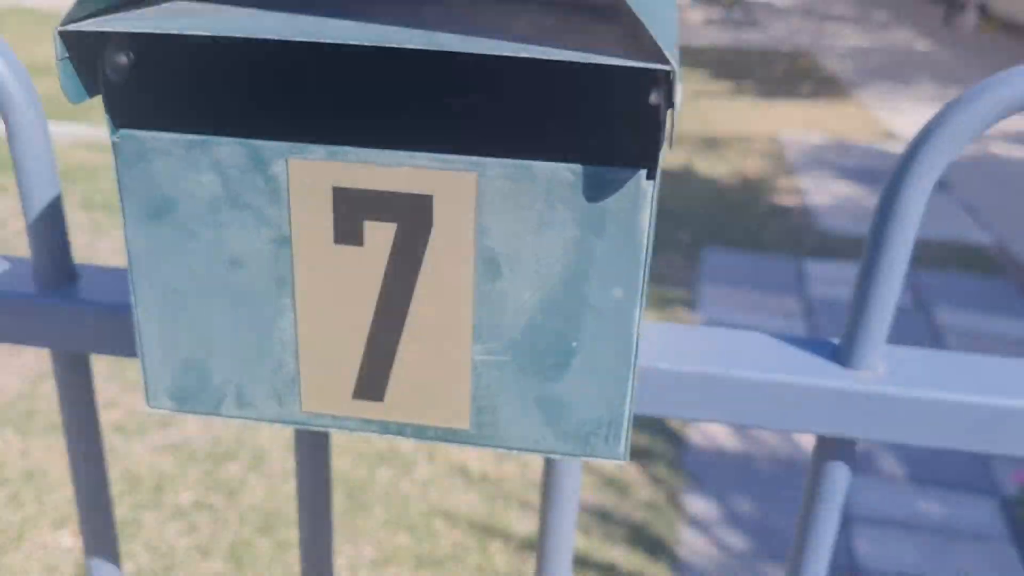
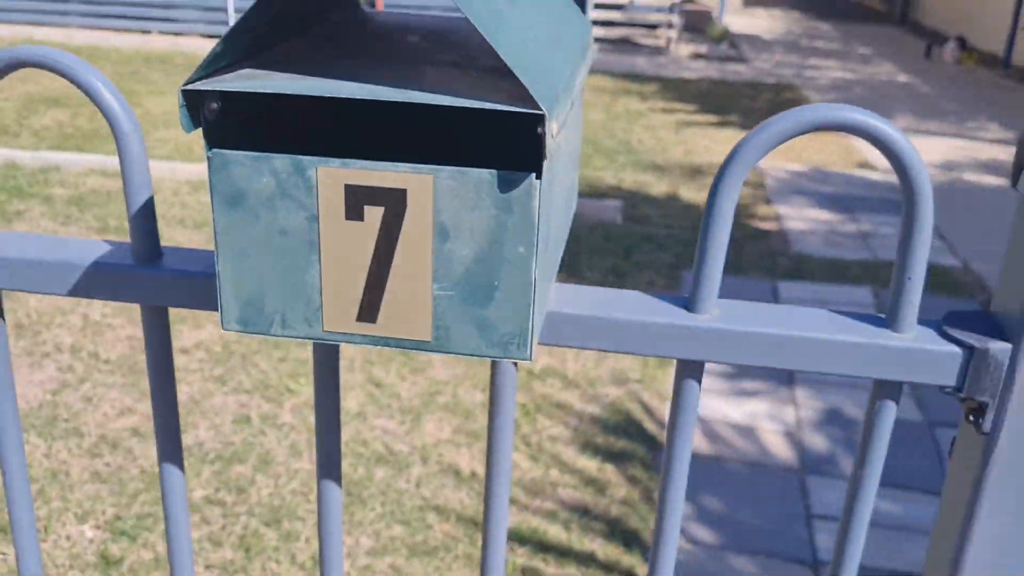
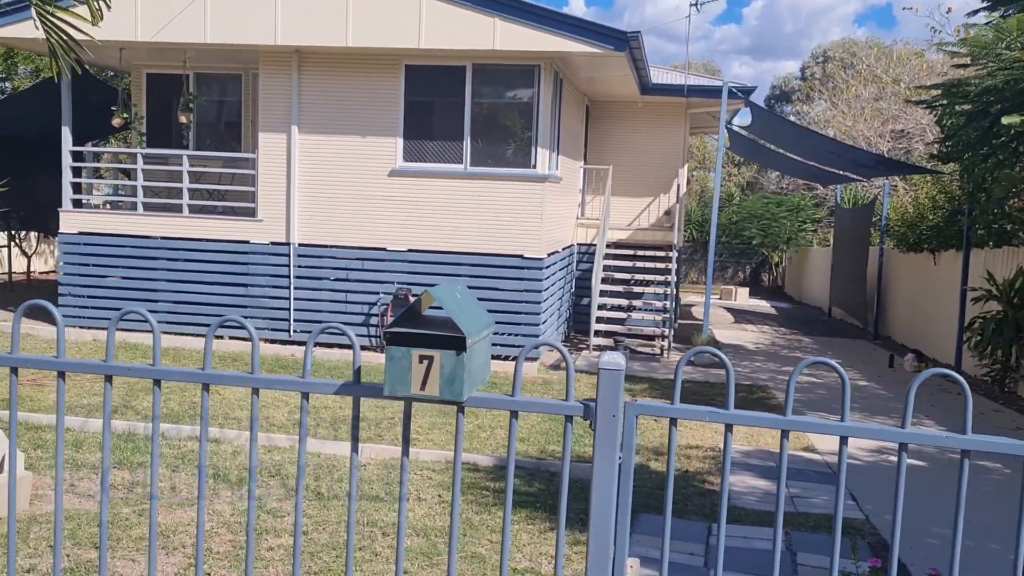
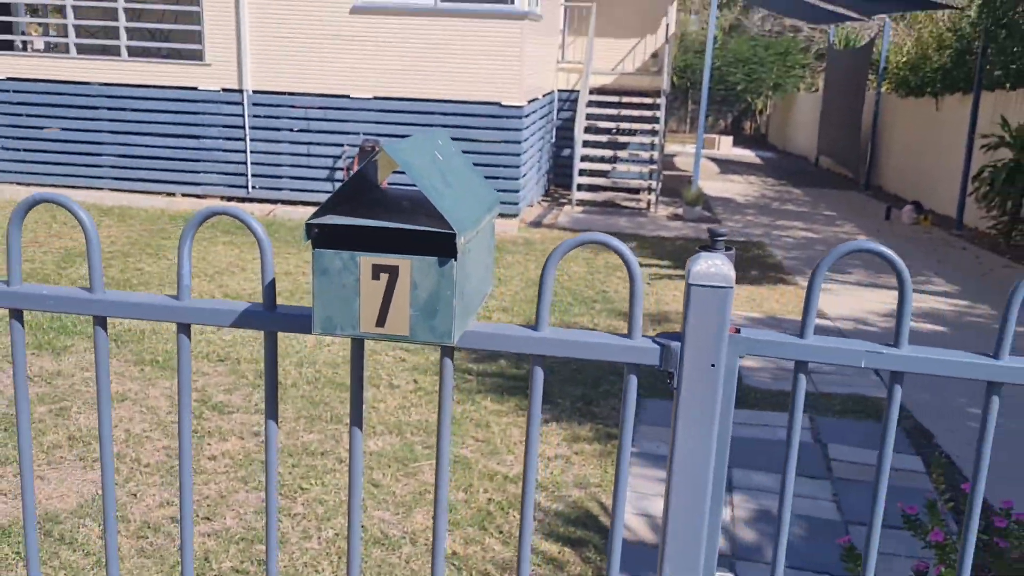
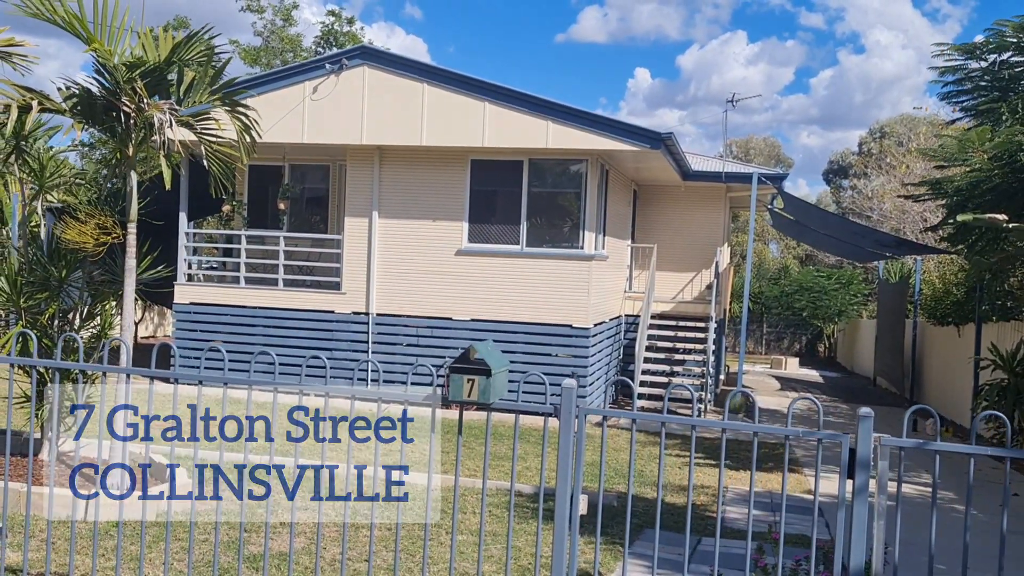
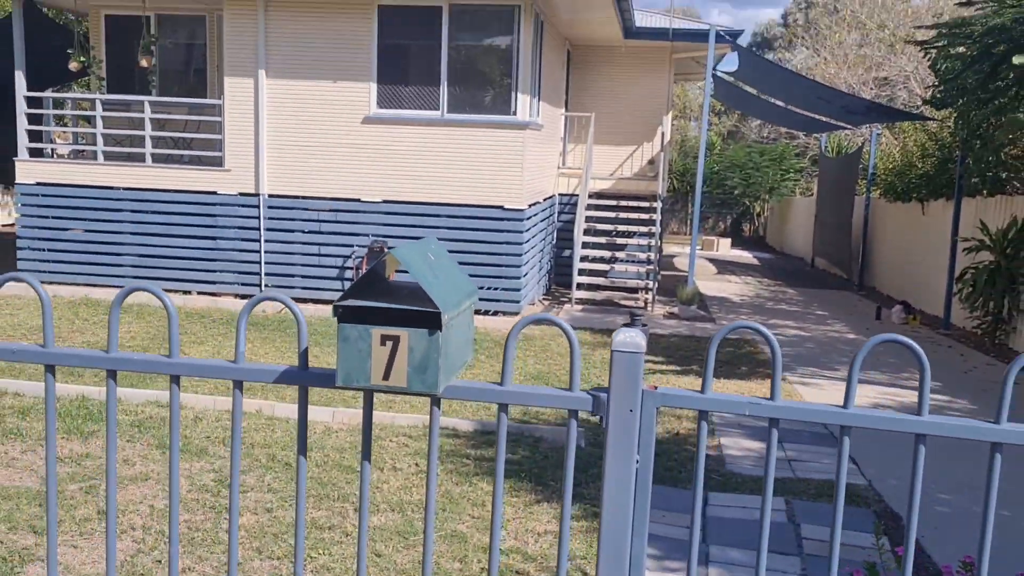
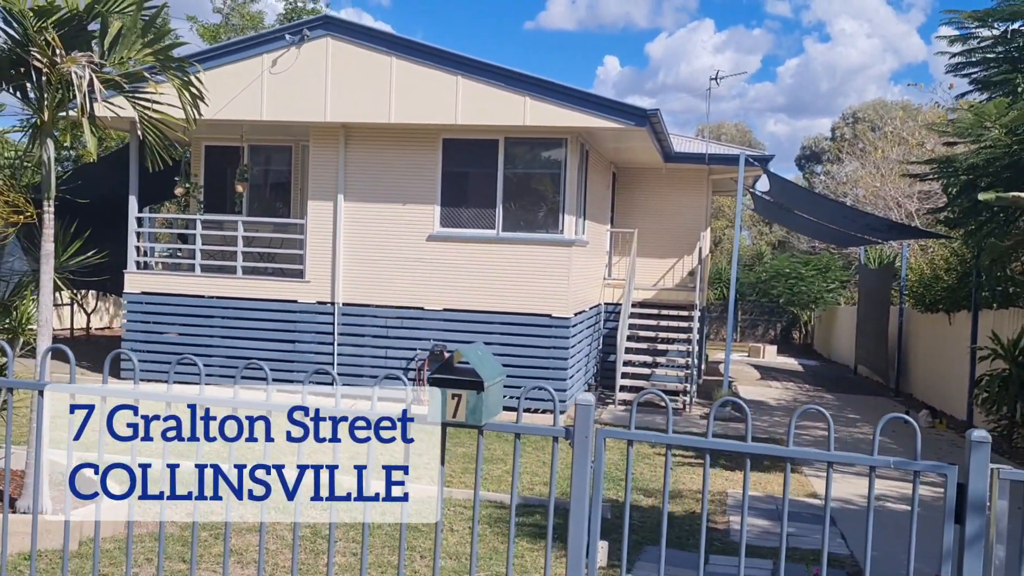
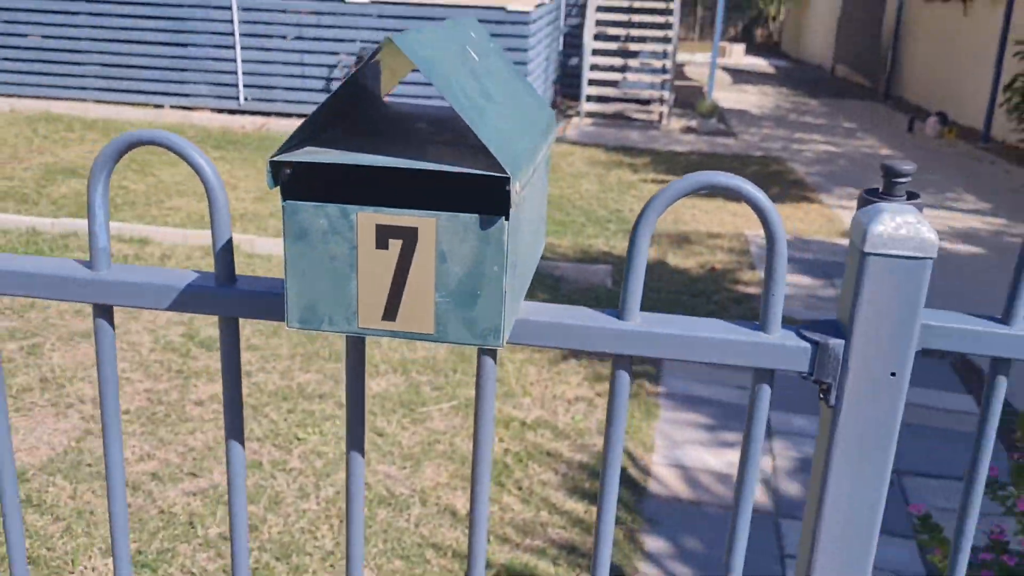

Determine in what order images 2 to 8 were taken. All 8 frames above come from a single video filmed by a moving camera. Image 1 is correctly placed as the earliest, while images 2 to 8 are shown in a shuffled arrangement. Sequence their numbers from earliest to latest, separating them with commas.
2, 8, 4, 6, 3, 7, 5
